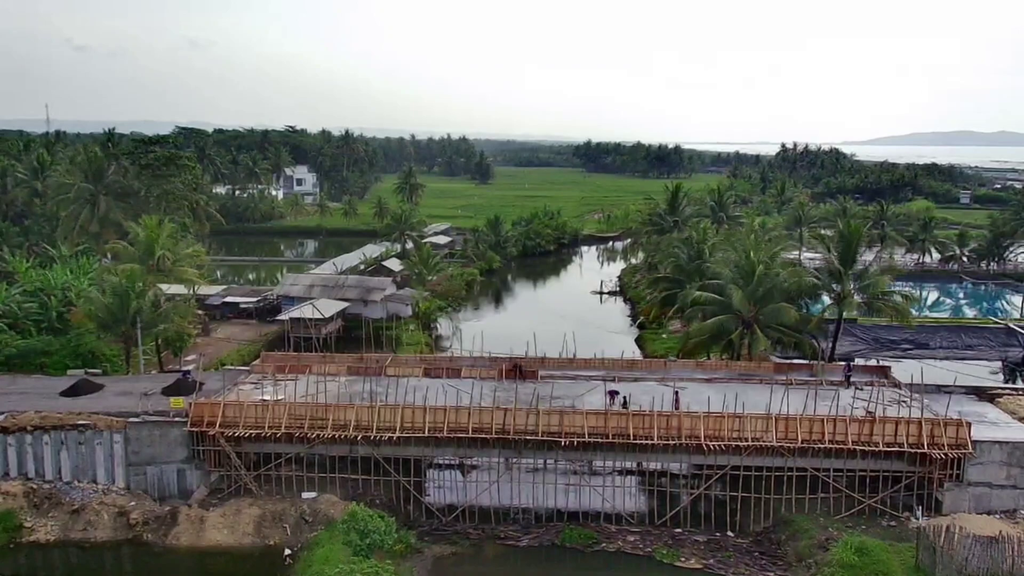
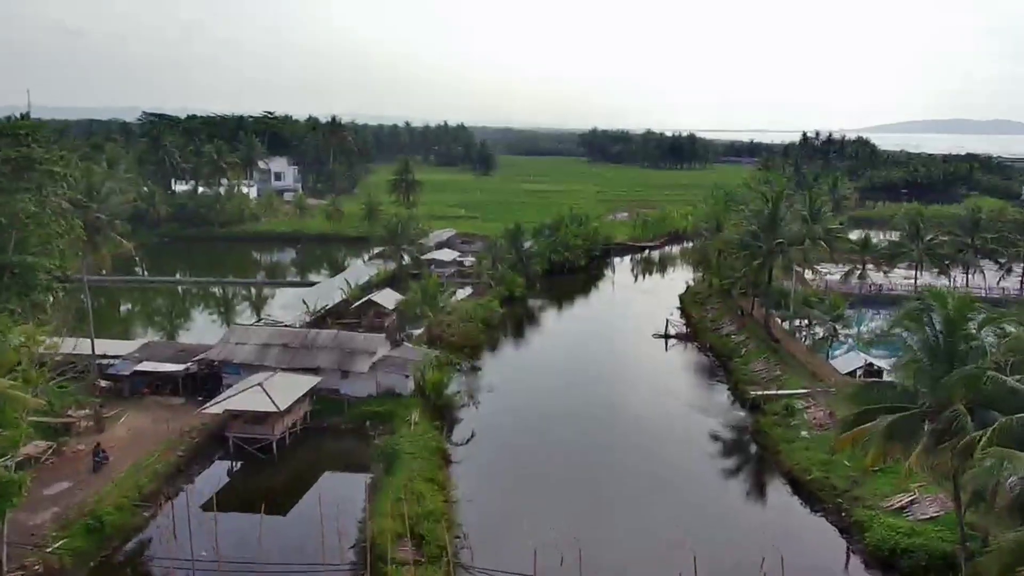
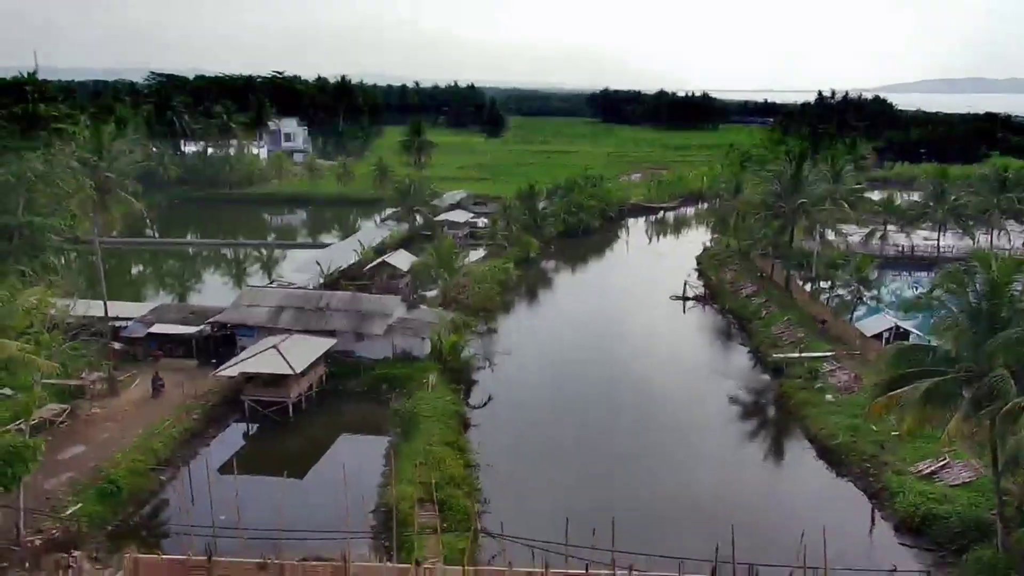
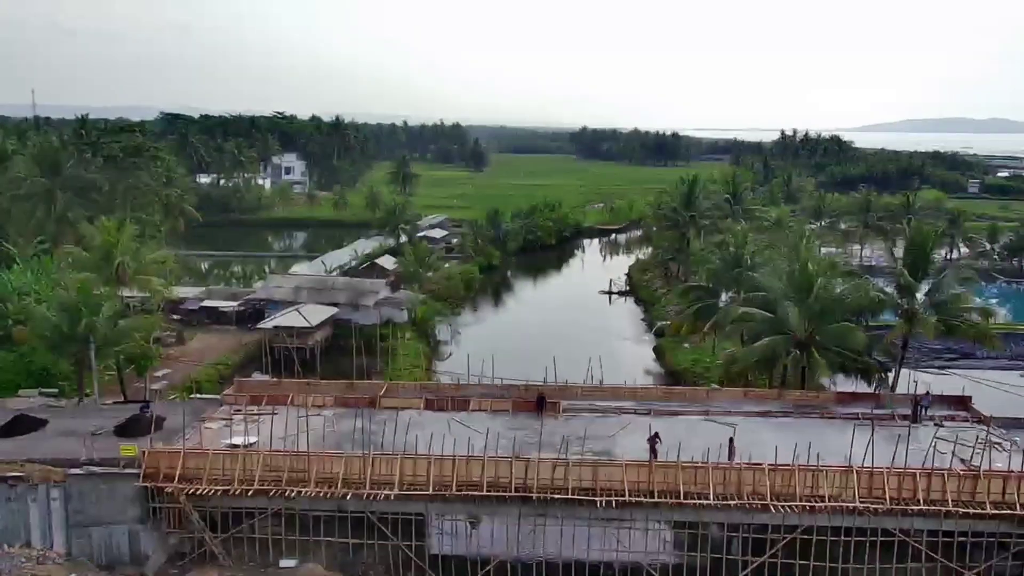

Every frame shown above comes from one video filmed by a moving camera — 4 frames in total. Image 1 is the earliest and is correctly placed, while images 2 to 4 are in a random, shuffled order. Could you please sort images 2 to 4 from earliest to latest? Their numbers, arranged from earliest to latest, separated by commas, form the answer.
4, 2, 3
